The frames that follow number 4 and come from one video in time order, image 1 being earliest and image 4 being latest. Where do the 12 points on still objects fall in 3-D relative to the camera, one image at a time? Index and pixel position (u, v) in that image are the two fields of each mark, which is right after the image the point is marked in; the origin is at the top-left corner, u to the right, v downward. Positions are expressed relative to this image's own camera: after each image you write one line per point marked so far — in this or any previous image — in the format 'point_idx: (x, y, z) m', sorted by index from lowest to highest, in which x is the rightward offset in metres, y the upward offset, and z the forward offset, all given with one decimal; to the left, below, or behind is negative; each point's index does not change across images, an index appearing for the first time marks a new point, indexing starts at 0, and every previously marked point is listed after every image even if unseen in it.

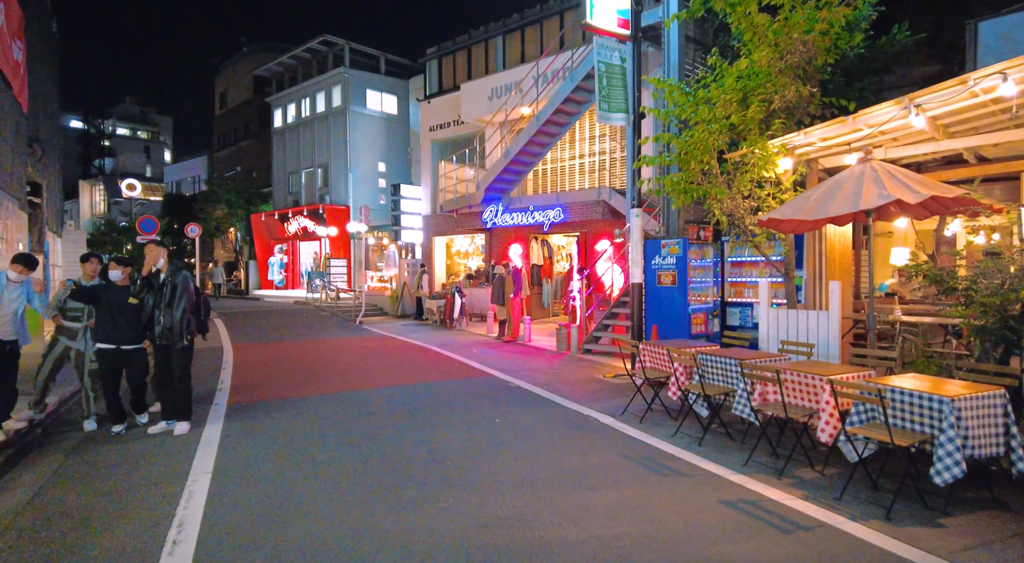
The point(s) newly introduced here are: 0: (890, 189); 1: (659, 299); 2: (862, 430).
0: (+3.7, +0.9, +5.9) m
1: (+2.4, -0.3, +10.1) m
2: (+2.7, -1.1, +4.7) m
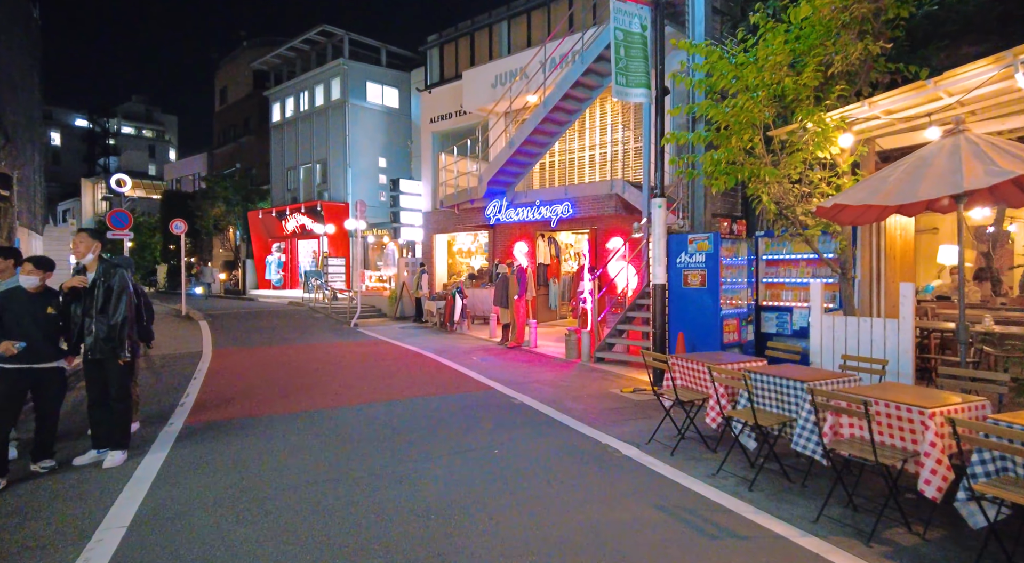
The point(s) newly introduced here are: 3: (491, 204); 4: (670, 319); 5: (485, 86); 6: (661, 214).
0: (+3.7, +0.9, +4.6) m
1: (+2.5, -0.3, +8.8) m
2: (+2.7, -1.2, +3.4) m
3: (-0.6, +2.4, +18.7) m
4: (+2.3, -0.6, +9.0) m
5: (-0.9, +6.2, +19.3) m
6: (+2.1, +1.0, +8.8) m
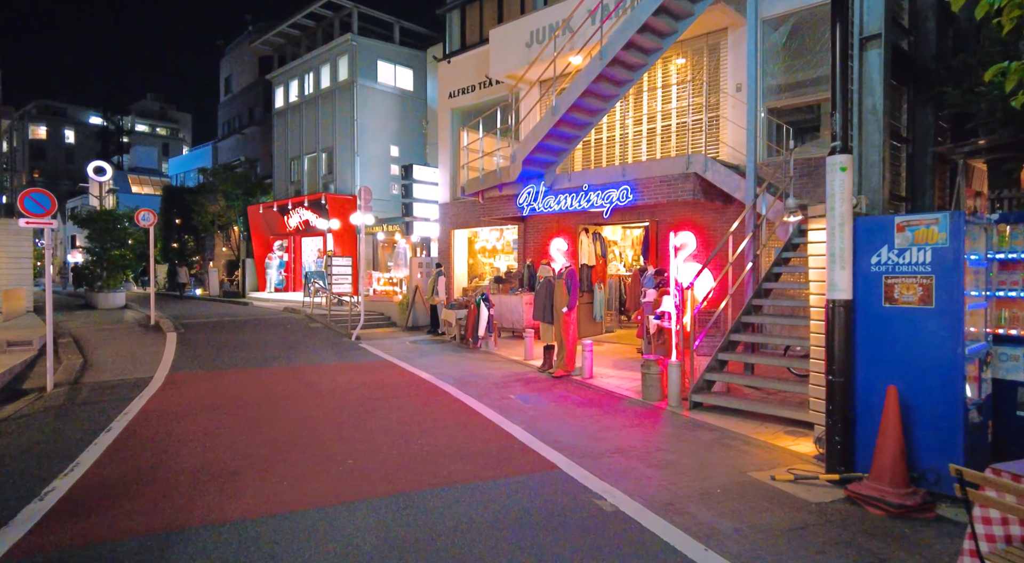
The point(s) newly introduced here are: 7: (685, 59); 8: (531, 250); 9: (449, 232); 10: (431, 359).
0: (+4.3, +0.8, +1.0) m
1: (+3.2, -0.4, +5.2) m
2: (+3.2, -1.3, -0.3) m
3: (+0.3, +2.2, +15.1) m
4: (+3.0, -0.7, +5.4) m
5: (+0.1, +6.1, +15.8) m
6: (+2.8, +0.8, +5.2) m
7: (+4.0, +5.2, +14.3) m
8: (+0.5, +0.9, +16.8) m
9: (-2.0, +1.6, +19.4) m
10: (-1.7, -1.6, +12.9) m
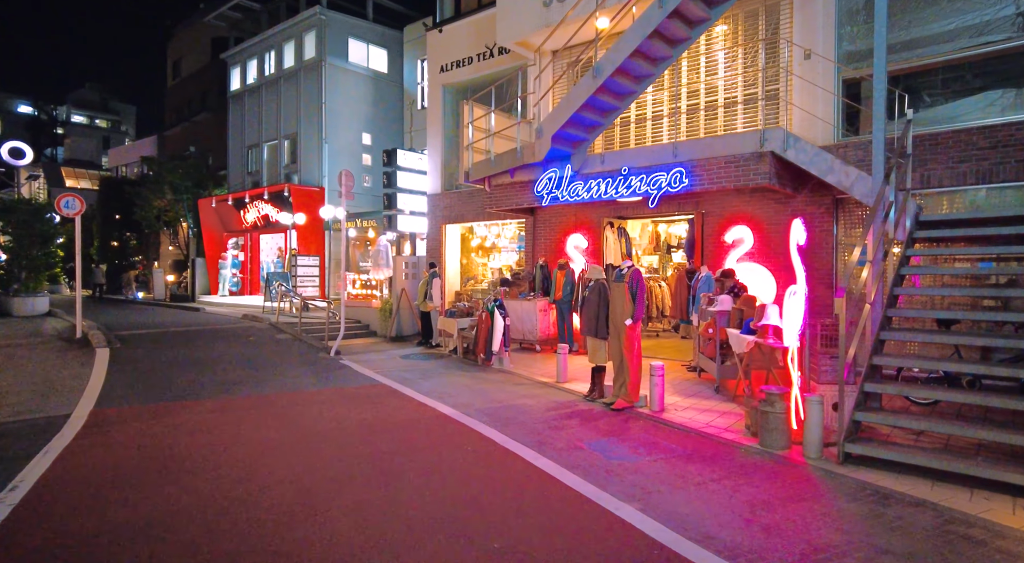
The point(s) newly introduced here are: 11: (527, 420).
0: (+5.6, +0.7, -1.2) m
1: (+4.2, -0.5, +2.9) m
2: (+4.6, -1.3, -2.5) m
3: (+0.6, +2.2, +12.7) m
4: (+4.0, -0.7, +3.1) m
5: (+0.4, +6.0, +13.3) m
6: (+3.8, +0.8, +2.9) m
7: (+4.4, +5.1, +12.1) m
8: (+0.7, +0.8, +14.3) m
9: (-2.0, +1.5, +16.8) m
10: (-1.2, -1.7, +10.3) m
11: (+0.2, -1.7, +7.6) m
